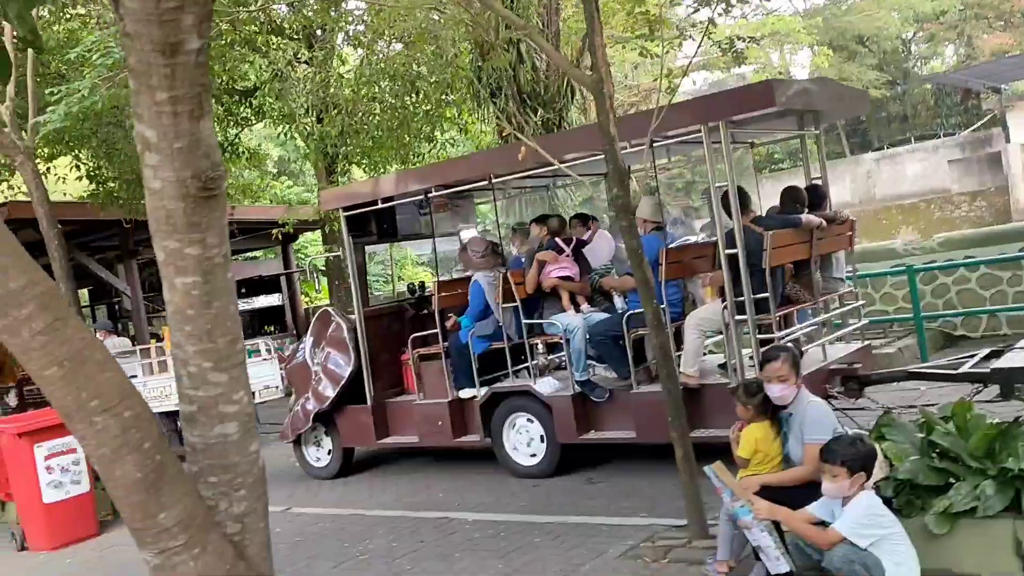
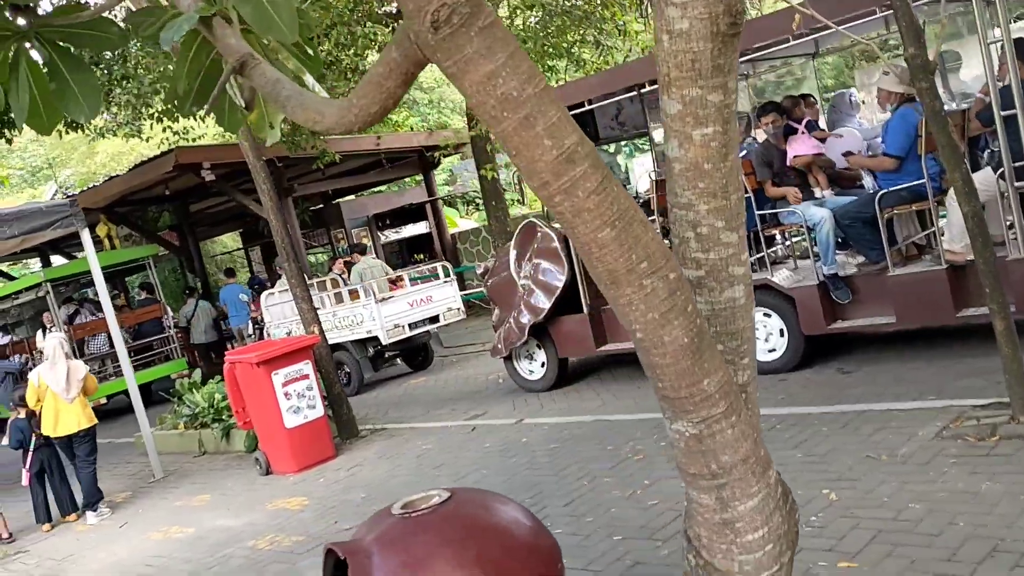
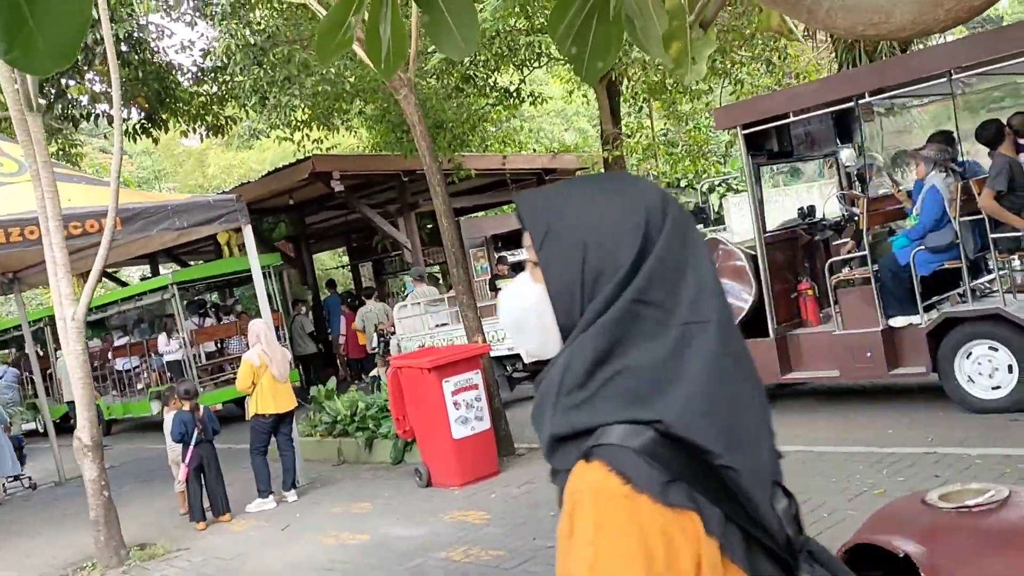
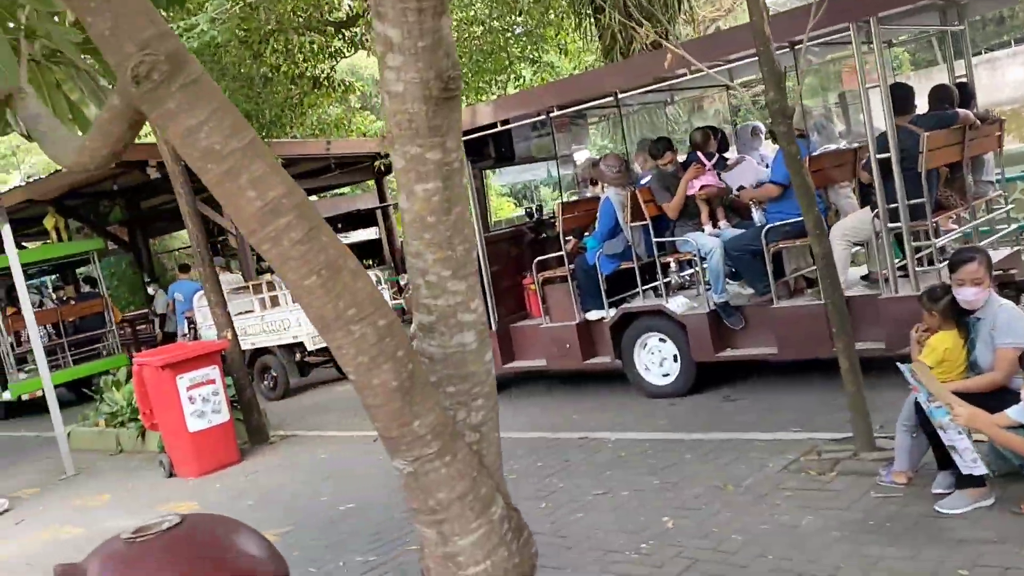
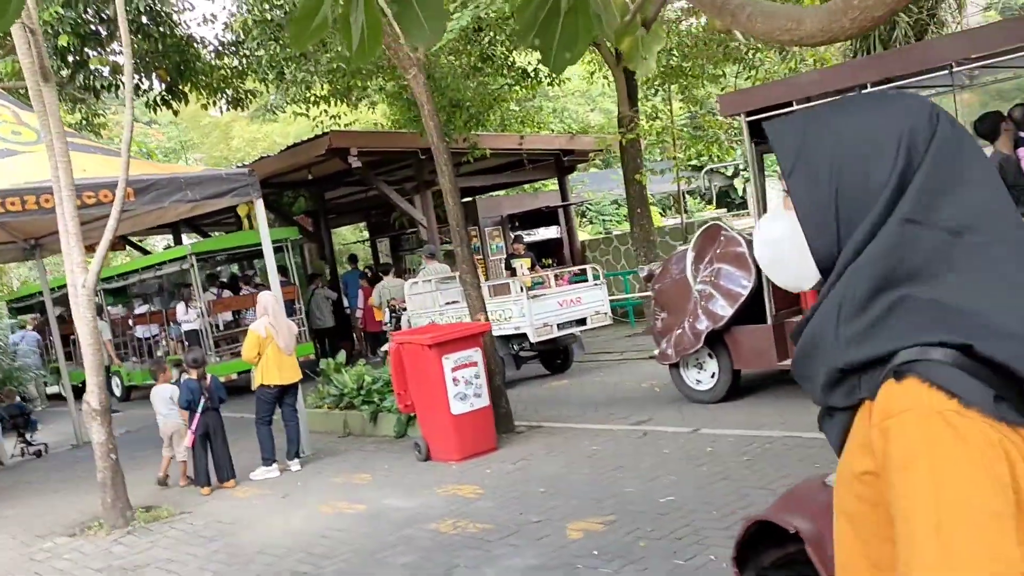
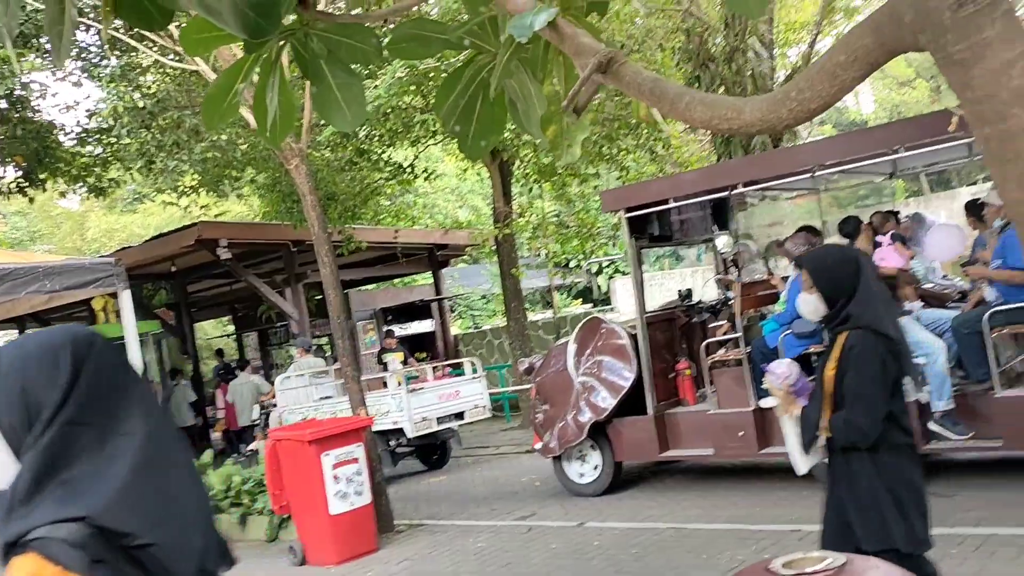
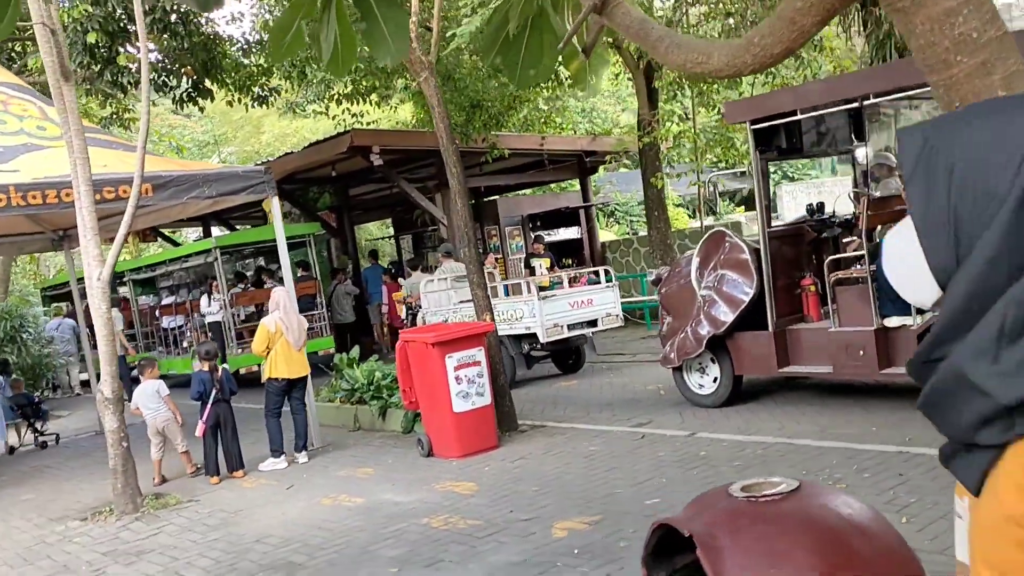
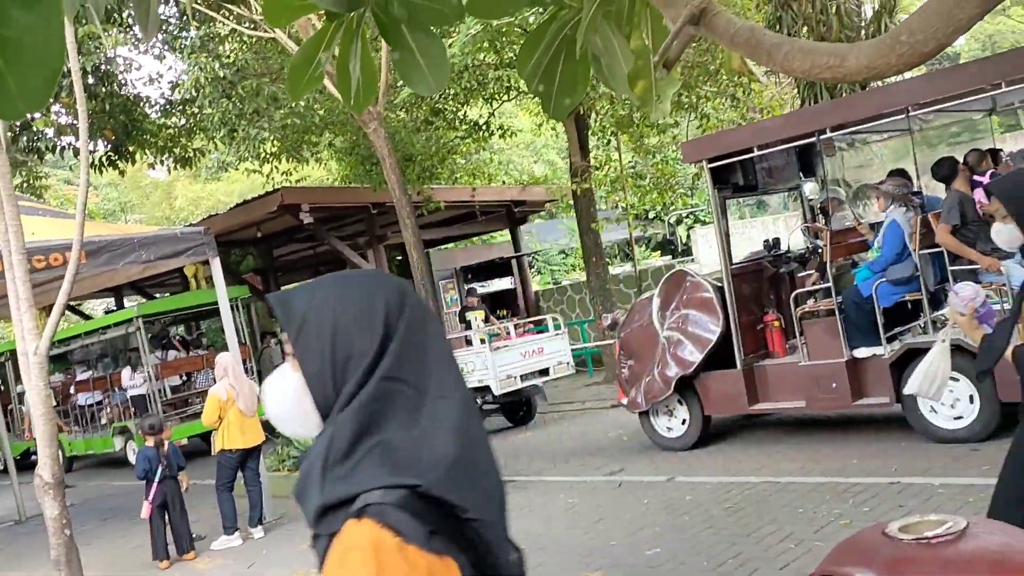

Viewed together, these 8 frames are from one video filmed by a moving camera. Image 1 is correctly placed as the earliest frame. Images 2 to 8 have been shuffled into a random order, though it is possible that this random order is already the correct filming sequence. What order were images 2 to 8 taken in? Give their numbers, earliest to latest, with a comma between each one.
4, 2, 7, 5, 3, 8, 6
